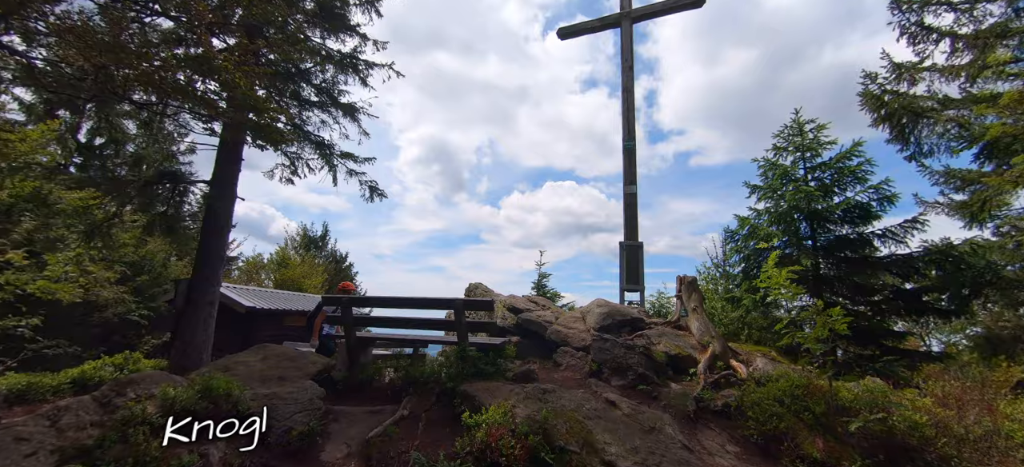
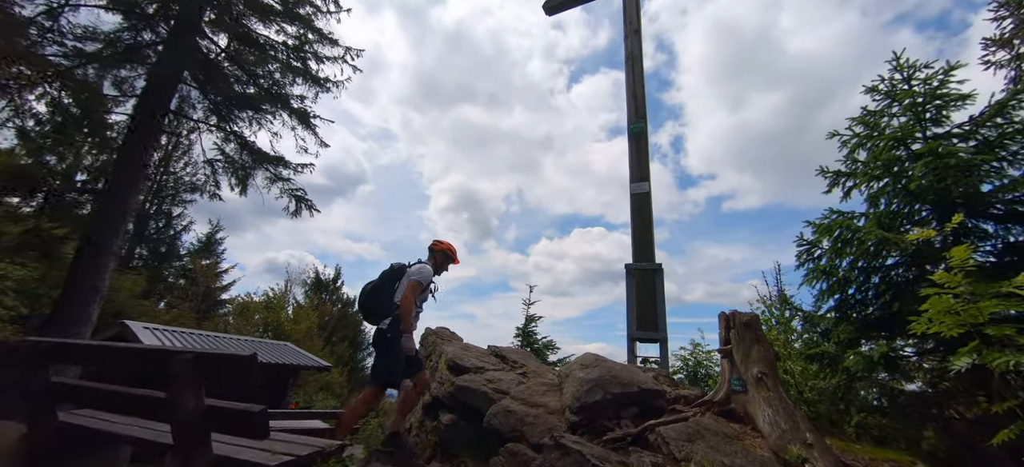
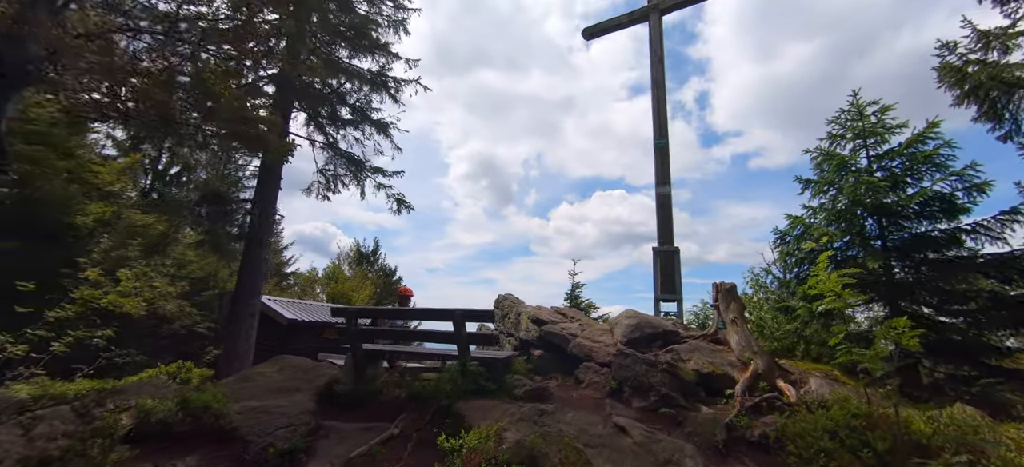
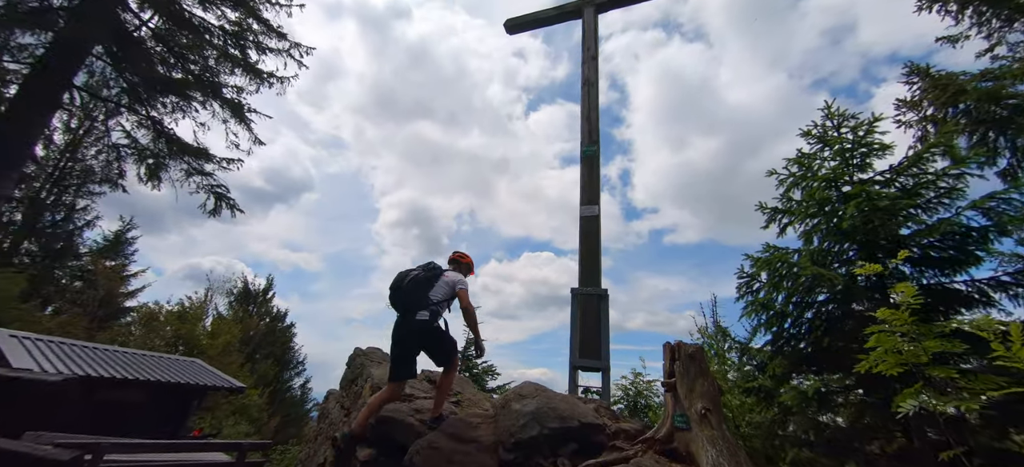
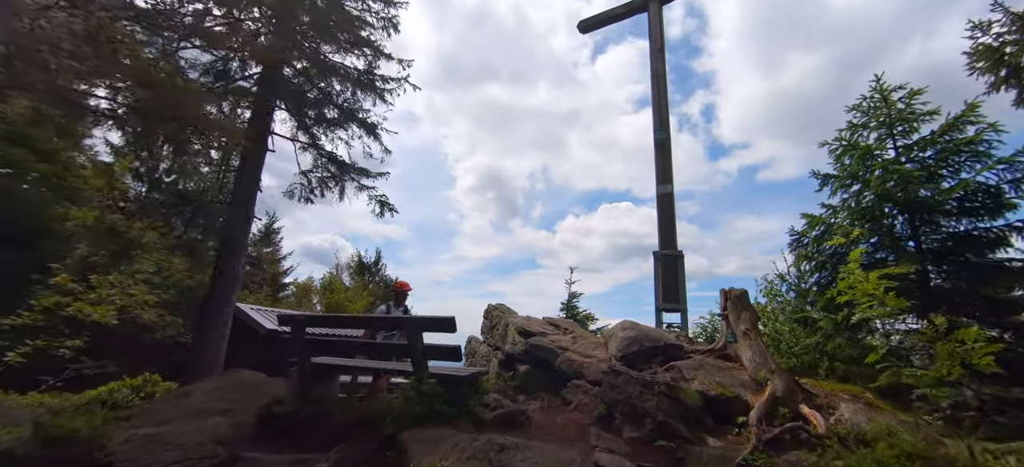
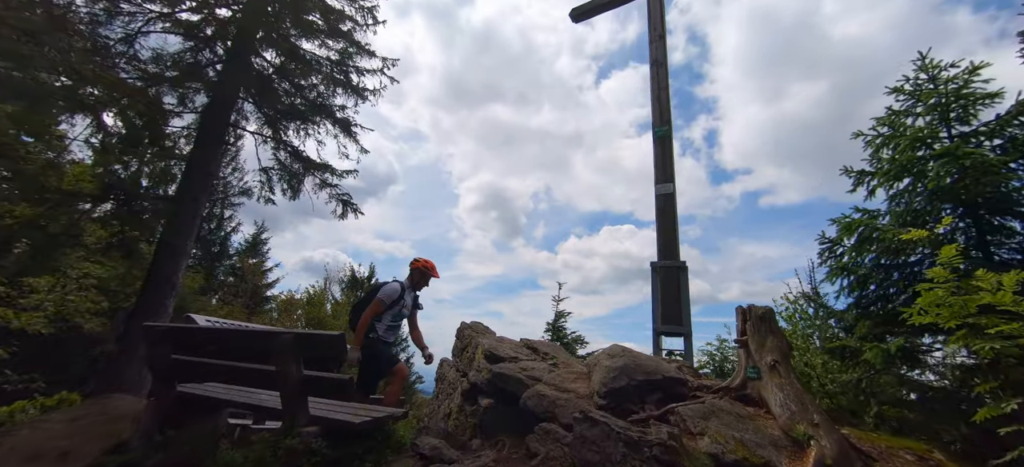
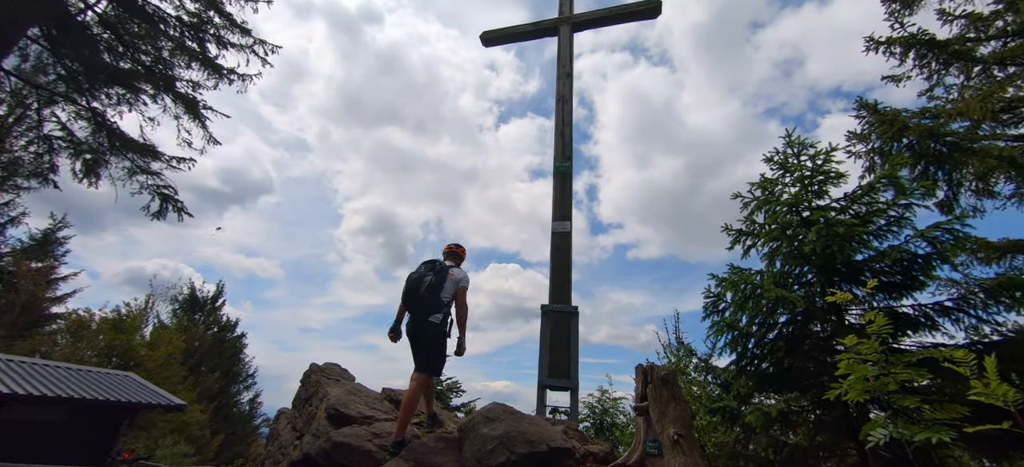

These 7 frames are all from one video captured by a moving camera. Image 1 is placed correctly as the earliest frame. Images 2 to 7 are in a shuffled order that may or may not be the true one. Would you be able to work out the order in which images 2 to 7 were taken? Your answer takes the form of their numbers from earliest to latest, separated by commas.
3, 5, 6, 2, 4, 7
